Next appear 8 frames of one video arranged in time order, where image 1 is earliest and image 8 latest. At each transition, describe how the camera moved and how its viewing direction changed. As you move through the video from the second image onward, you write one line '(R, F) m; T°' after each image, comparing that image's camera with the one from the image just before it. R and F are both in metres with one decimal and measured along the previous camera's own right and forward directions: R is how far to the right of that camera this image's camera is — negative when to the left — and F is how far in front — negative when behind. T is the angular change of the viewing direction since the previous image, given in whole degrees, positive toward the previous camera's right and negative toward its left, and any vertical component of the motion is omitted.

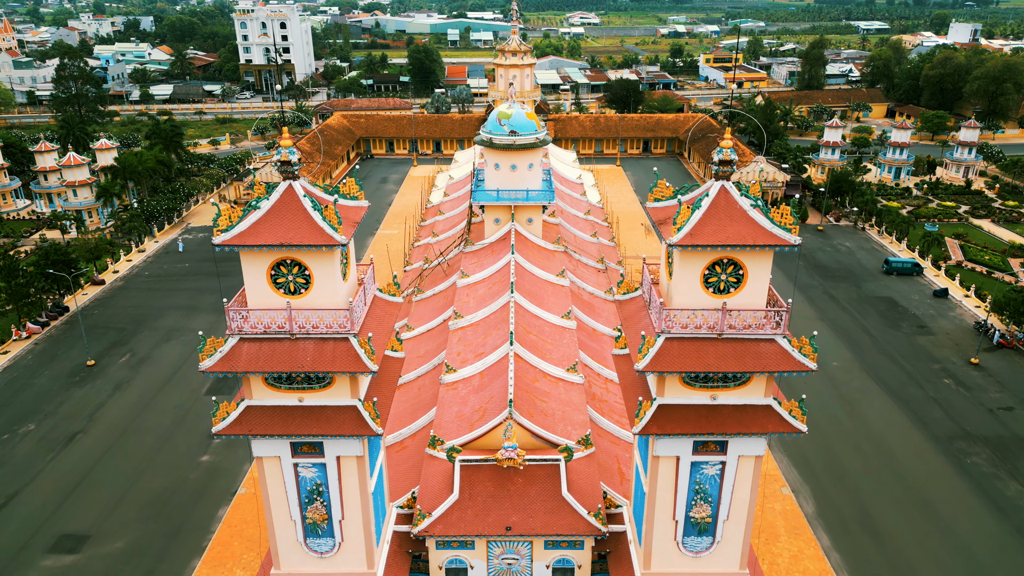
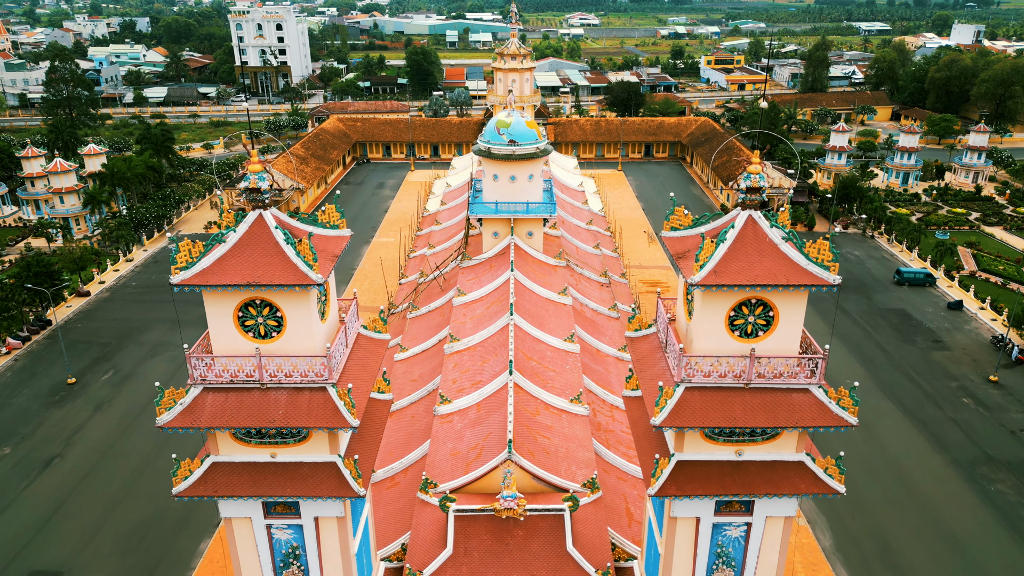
(0.0, +1.1) m; 0°
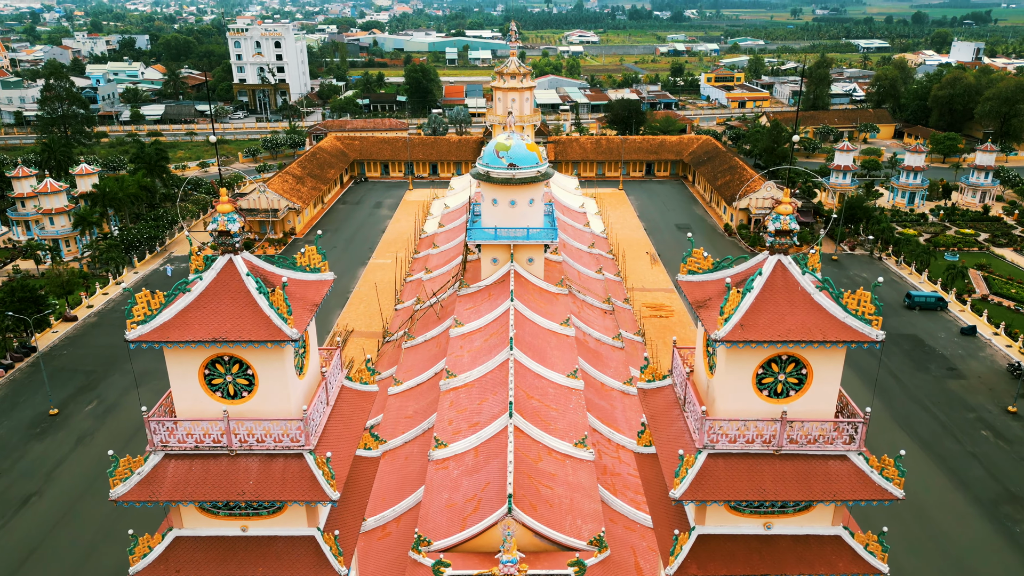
(0.0, +0.9) m; 0°
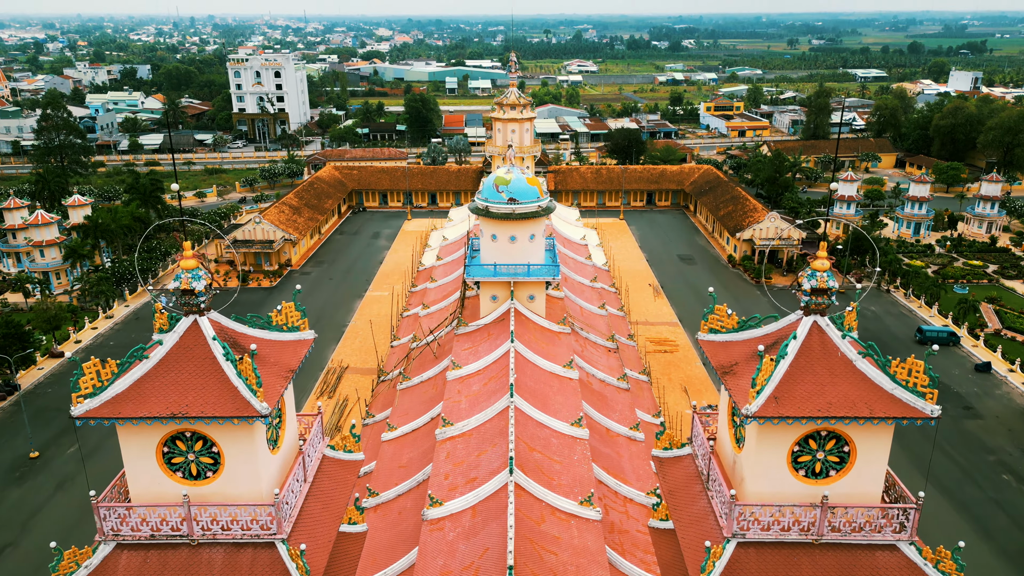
(0.0, +0.9) m; 0°
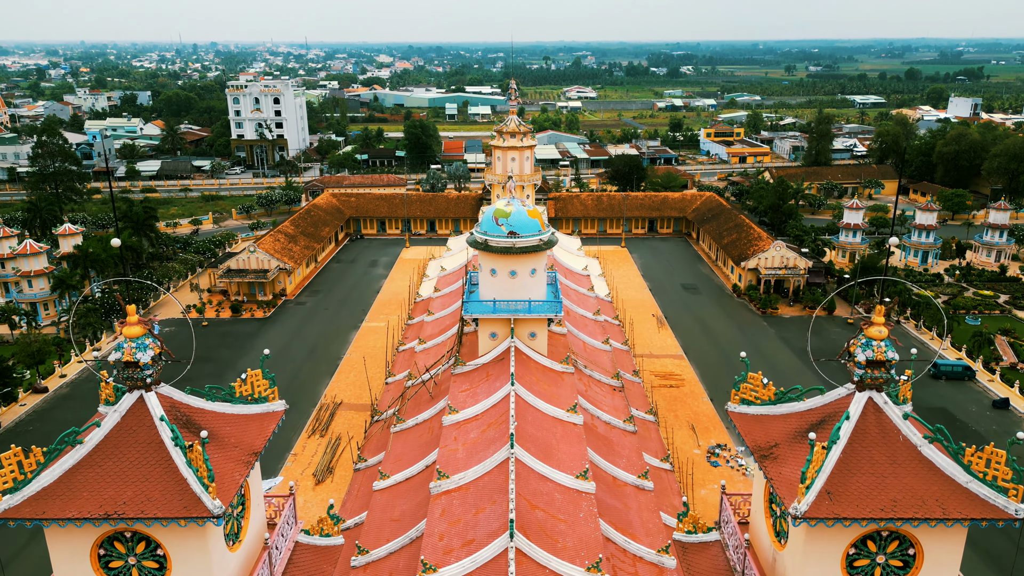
(0.0, +1.0) m; 0°
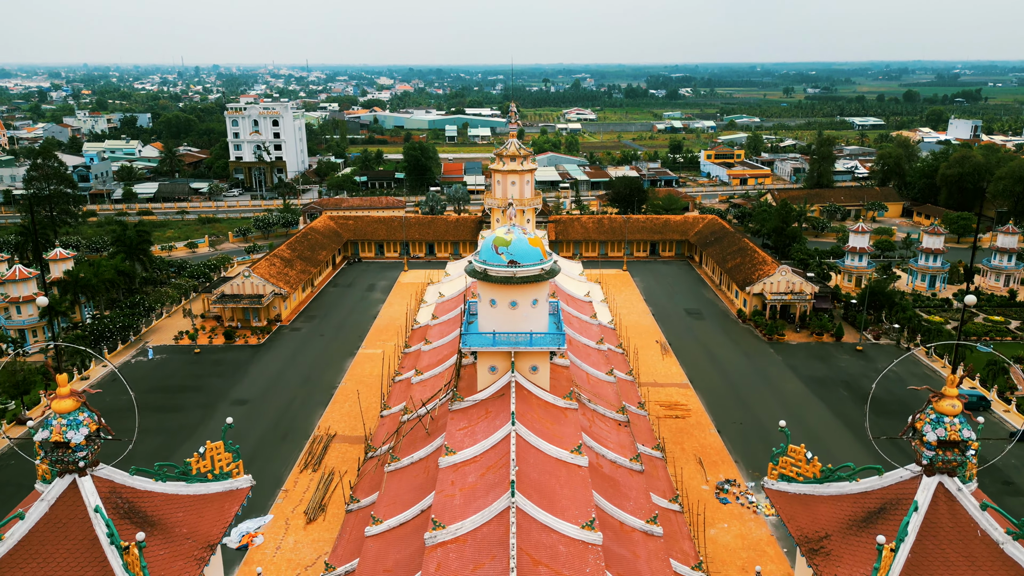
(0.0, +0.9) m; 0°
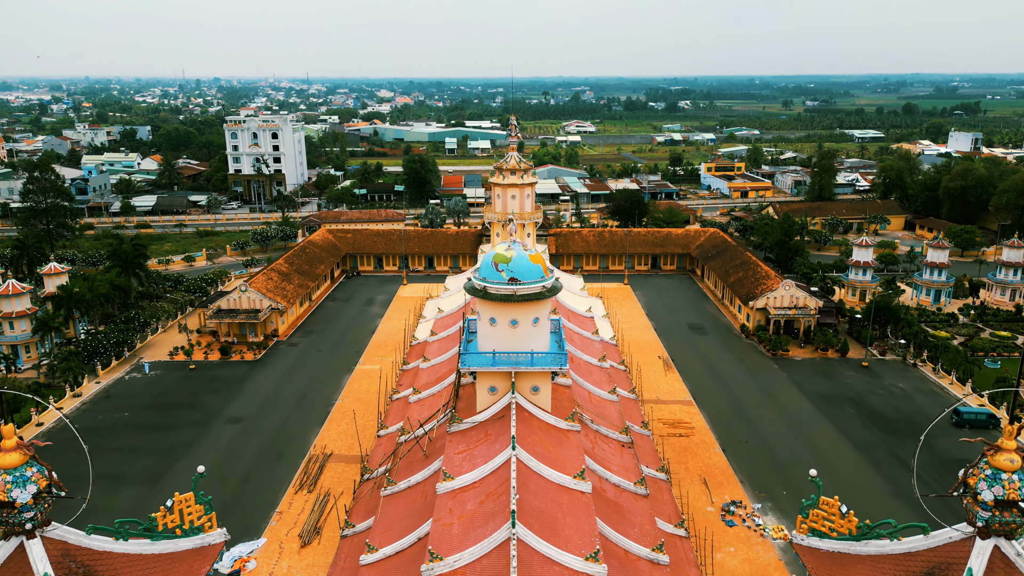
(0.0, +0.5) m; 0°
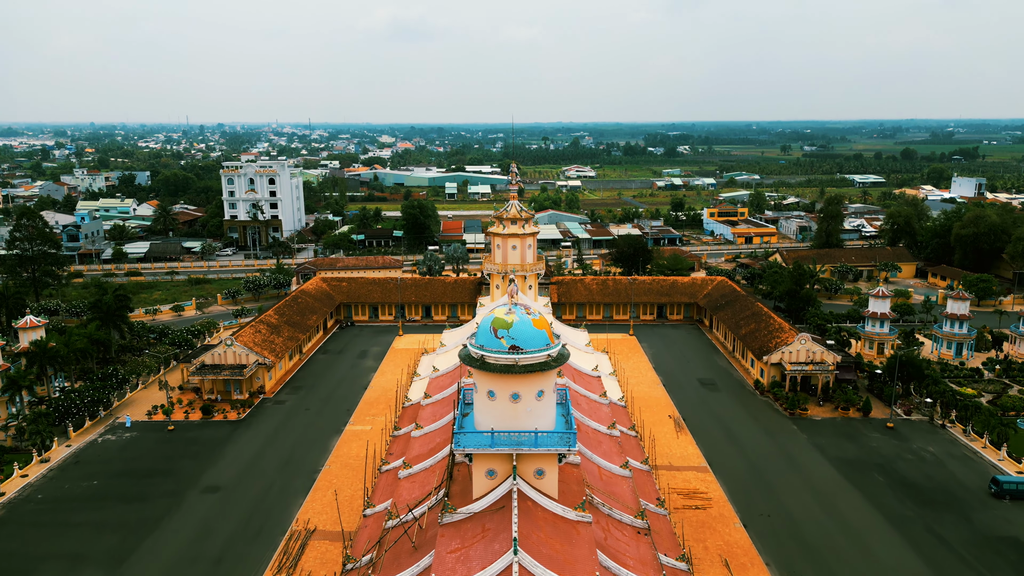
(0.0, +2.0) m; 0°
